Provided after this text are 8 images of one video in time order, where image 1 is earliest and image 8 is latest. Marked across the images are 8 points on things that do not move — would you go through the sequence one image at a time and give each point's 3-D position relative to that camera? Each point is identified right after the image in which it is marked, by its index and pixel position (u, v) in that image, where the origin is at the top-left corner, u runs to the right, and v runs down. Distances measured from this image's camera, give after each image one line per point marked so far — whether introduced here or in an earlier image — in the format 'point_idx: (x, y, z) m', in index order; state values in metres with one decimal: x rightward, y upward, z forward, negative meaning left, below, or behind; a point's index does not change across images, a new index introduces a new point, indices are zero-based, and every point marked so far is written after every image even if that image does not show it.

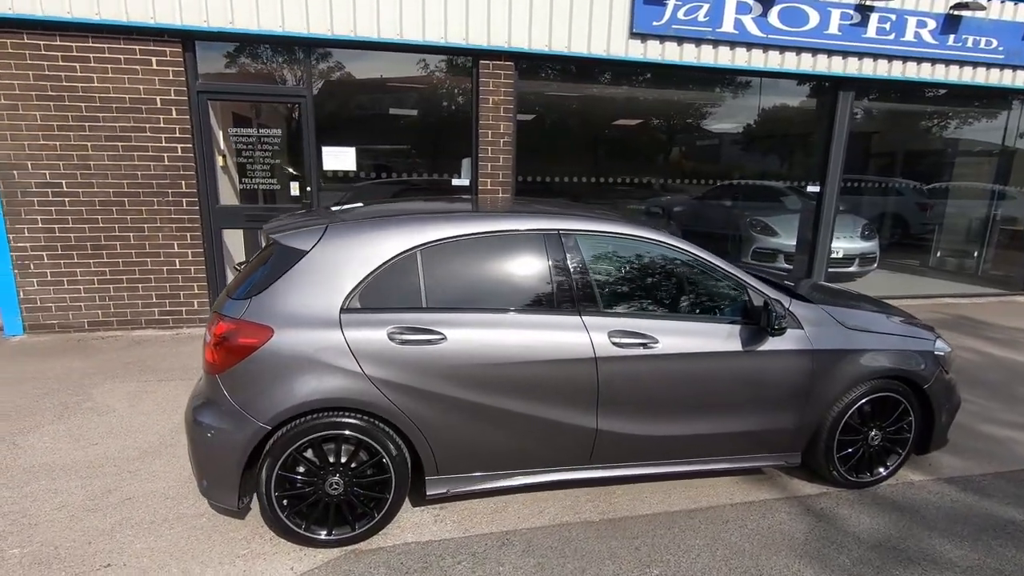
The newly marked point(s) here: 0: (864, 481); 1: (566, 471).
0: (+1.9, -1.1, +3.2) m
1: (+0.3, -0.9, +2.8) m
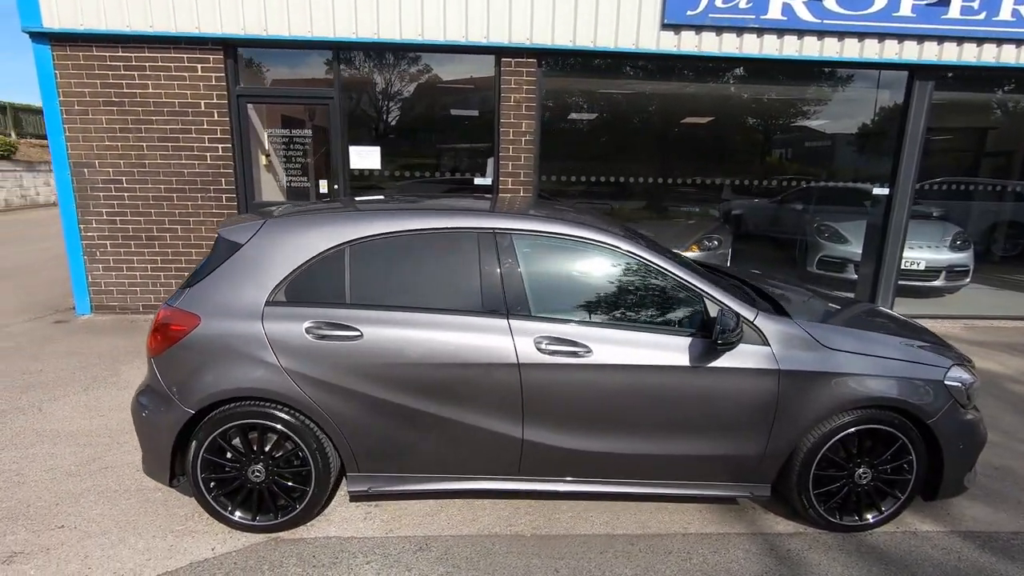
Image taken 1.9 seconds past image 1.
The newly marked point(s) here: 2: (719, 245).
0: (+1.6, -1.2, +2.8) m
1: (-0.1, -0.9, +2.7) m
2: (+2.6, +0.5, +7.1) m
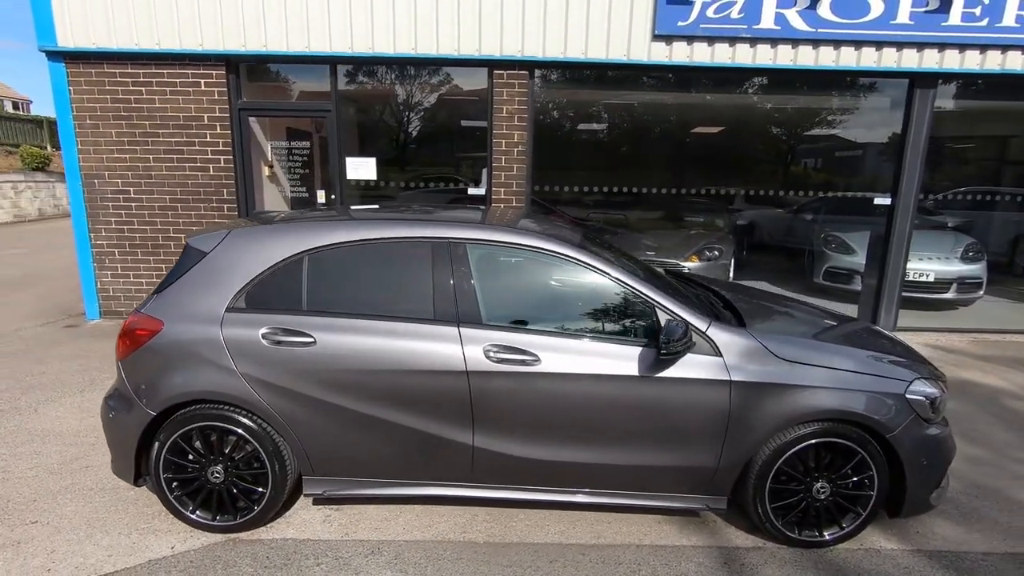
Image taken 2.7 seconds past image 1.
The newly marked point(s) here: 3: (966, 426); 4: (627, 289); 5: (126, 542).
0: (+1.4, -1.2, +2.7) m
1: (-0.3, -1.0, +2.7) m
2: (+2.6, +0.4, +7.1) m
3: (+3.2, -1.0, +4.0) m
4: (+0.5, 0.0, +2.7) m
5: (-1.8, -1.2, +2.7) m
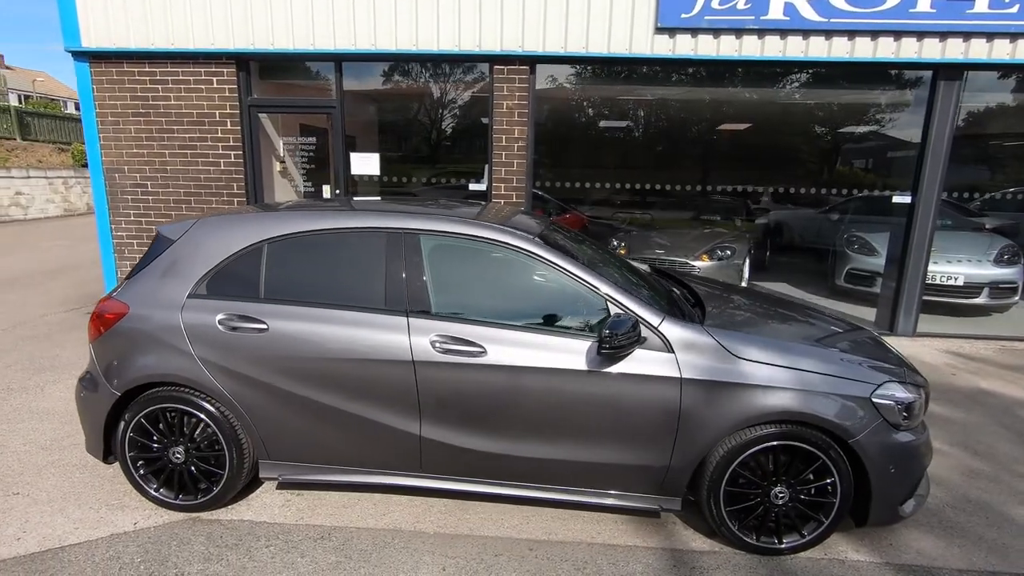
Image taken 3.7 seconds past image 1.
0: (+1.2, -1.2, +2.6) m
1: (-0.6, -0.9, +2.8) m
2: (+2.6, +0.4, +6.9) m
3: (+3.1, -1.0, +3.8) m
4: (+0.3, 0.0, +2.6) m
5: (-2.1, -1.1, +2.8) m
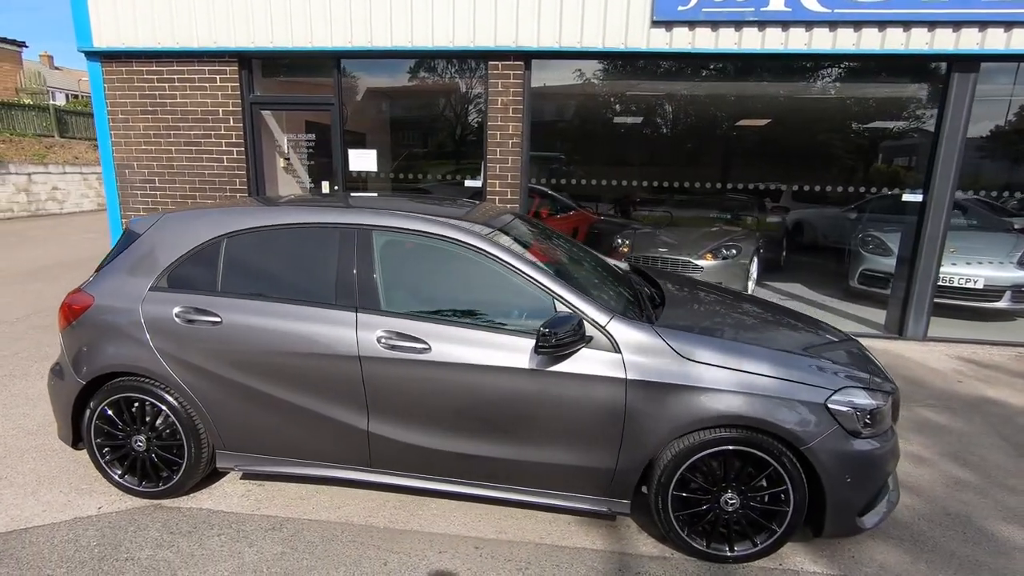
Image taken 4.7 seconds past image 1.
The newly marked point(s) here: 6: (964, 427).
0: (+0.9, -1.2, +2.5) m
1: (-0.8, -0.9, +2.8) m
2: (+2.6, +0.4, +6.7) m
3: (+2.9, -1.0, +3.6) m
4: (+0.1, 0.0, +2.6) m
5: (-2.3, -1.1, +2.9) m
6: (+3.1, -0.9, +3.9) m
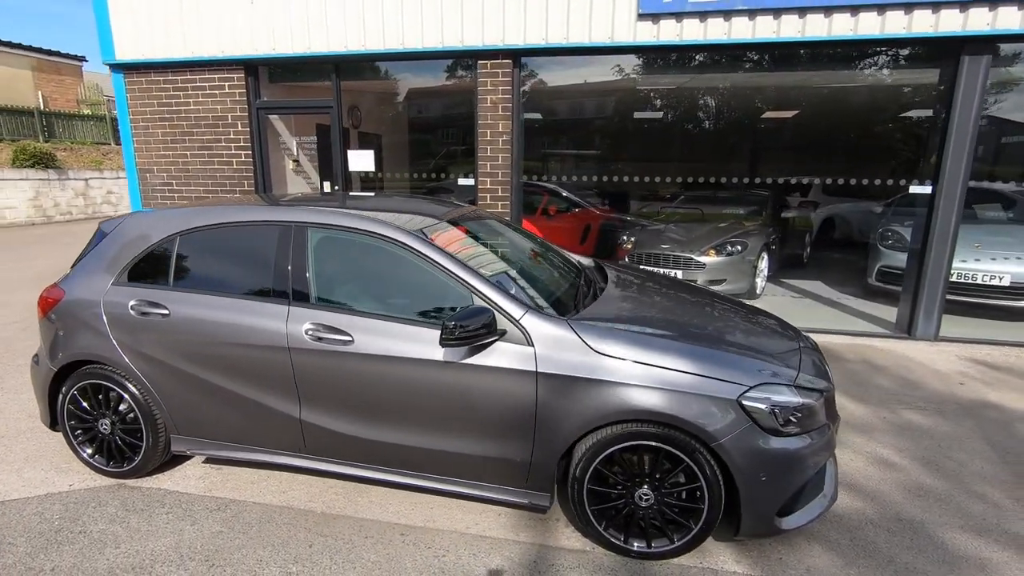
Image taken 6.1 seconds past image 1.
0: (+0.5, -1.2, +2.5) m
1: (-1.1, -0.9, +2.9) m
2: (+2.6, +0.4, +6.5) m
3: (+2.6, -1.0, +3.4) m
4: (-0.3, +0.1, +2.6) m
5: (-2.6, -1.1, +3.2) m
6: (+2.8, -0.9, +3.7) m
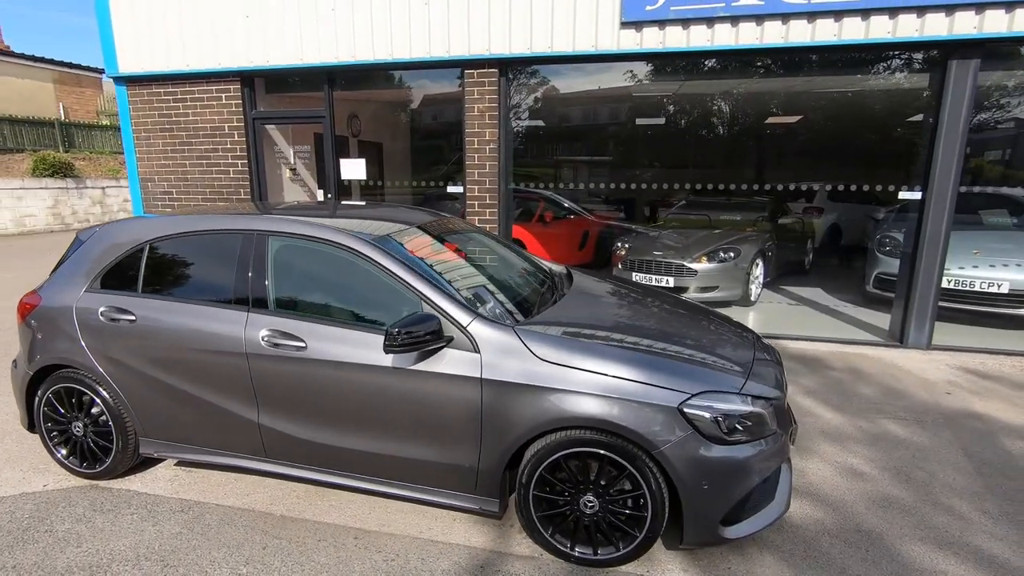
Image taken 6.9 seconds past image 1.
0: (+0.3, -1.2, +2.5) m
1: (-1.4, -0.9, +3.0) m
2: (+2.5, +0.4, +6.5) m
3: (+2.4, -1.0, +3.4) m
4: (-0.5, 0.0, +2.7) m
5: (-2.9, -1.1, +3.3) m
6: (+2.6, -1.0, +3.6) m
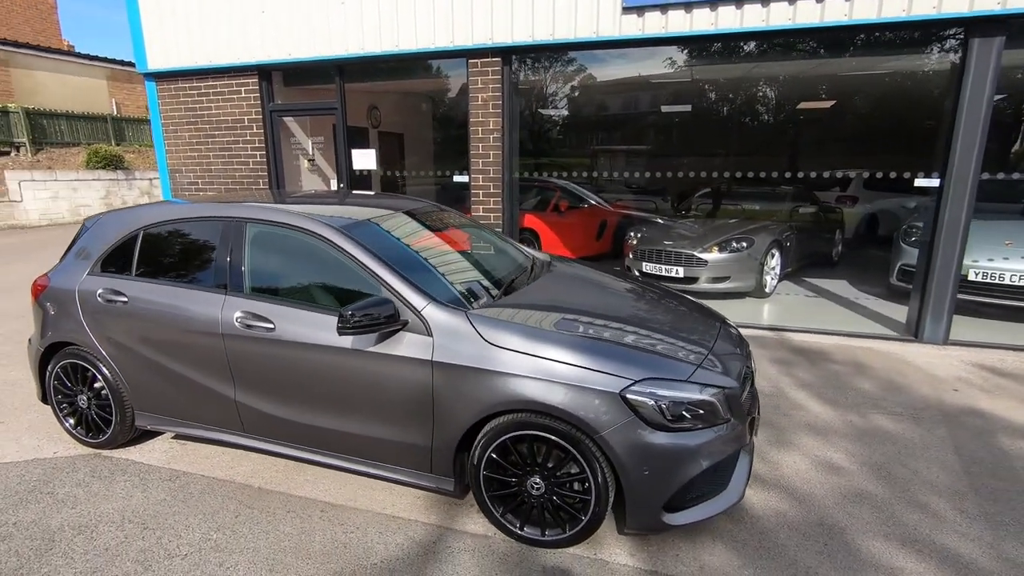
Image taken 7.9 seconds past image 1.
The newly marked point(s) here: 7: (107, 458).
0: (+0.1, -1.1, +2.6) m
1: (-1.6, -0.8, +3.1) m
2: (+2.6, +0.5, +6.3) m
3: (+2.2, -1.0, +3.3) m
4: (-0.7, +0.1, +2.8) m
5: (-3.0, -1.0, +3.6) m
6: (+2.5, -0.9, +3.5) m
7: (-2.4, -1.0, +3.4) m
